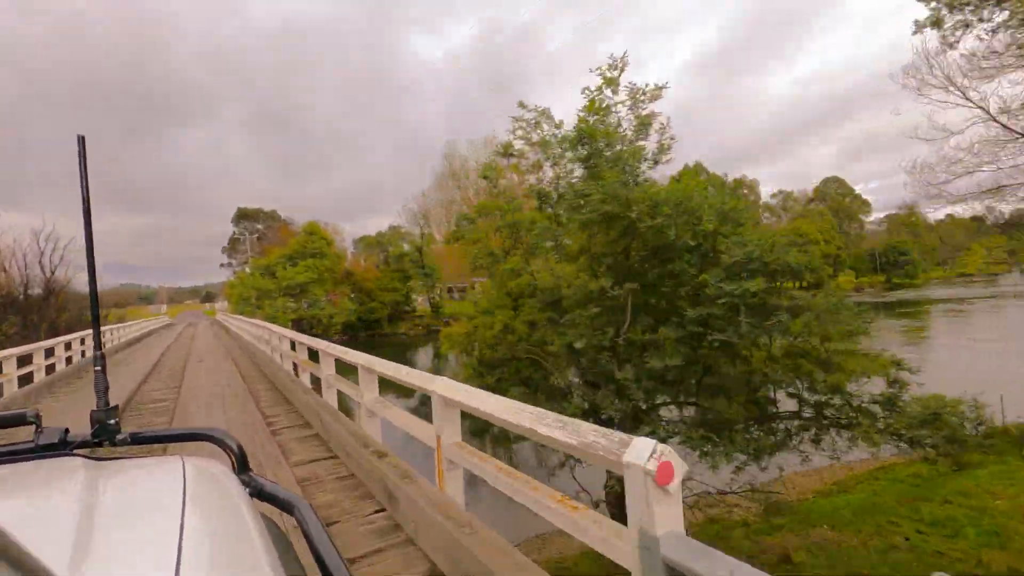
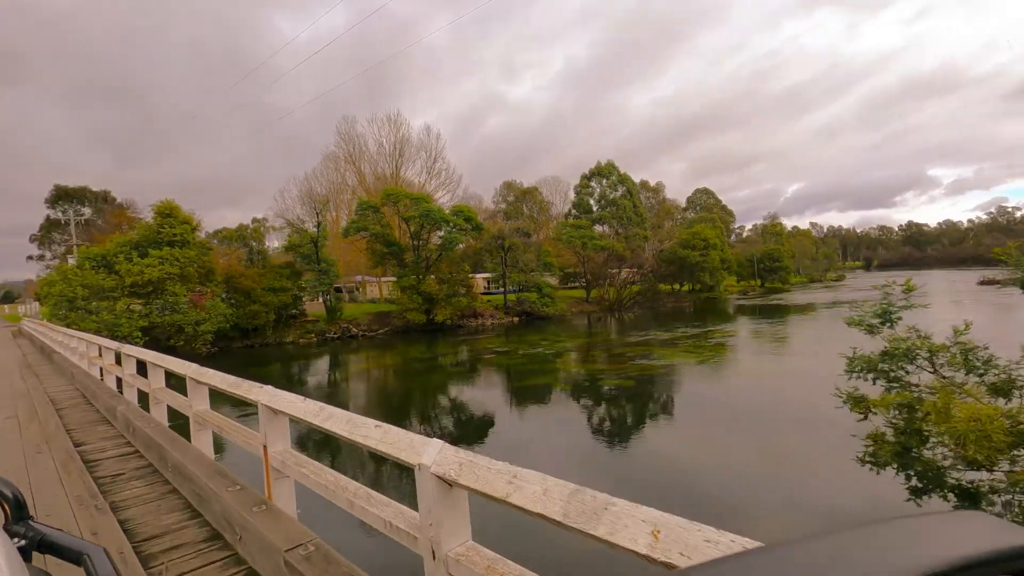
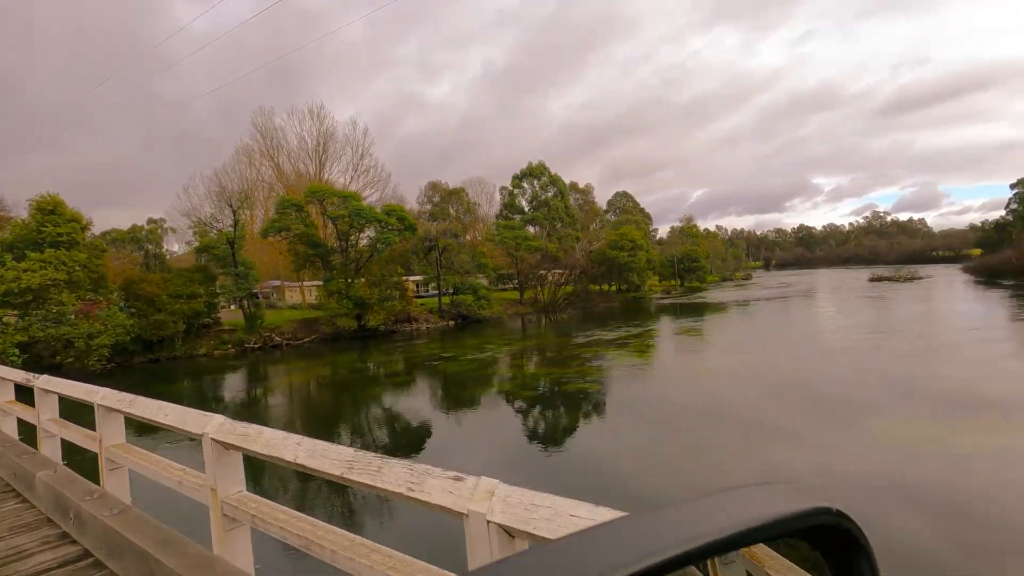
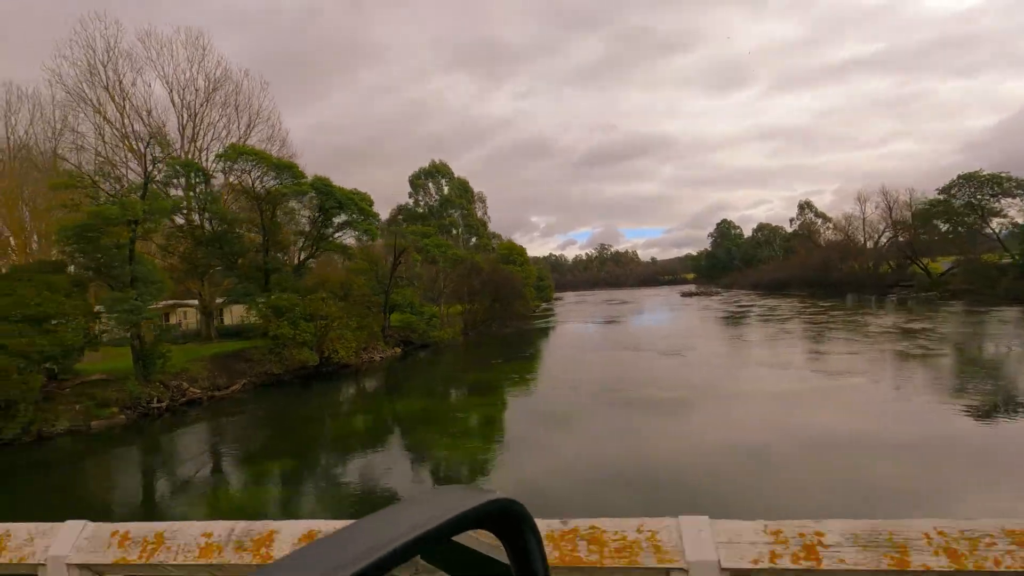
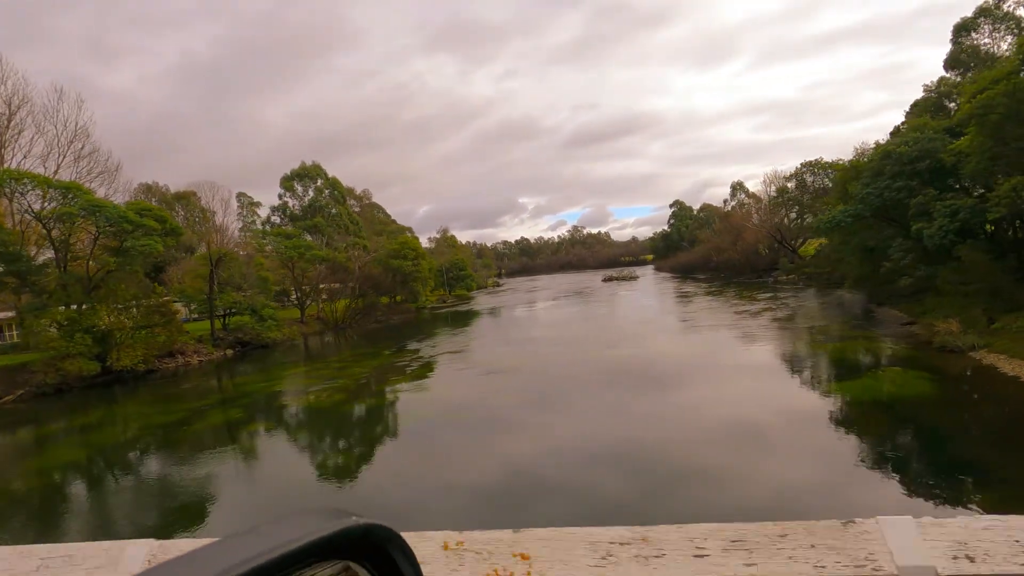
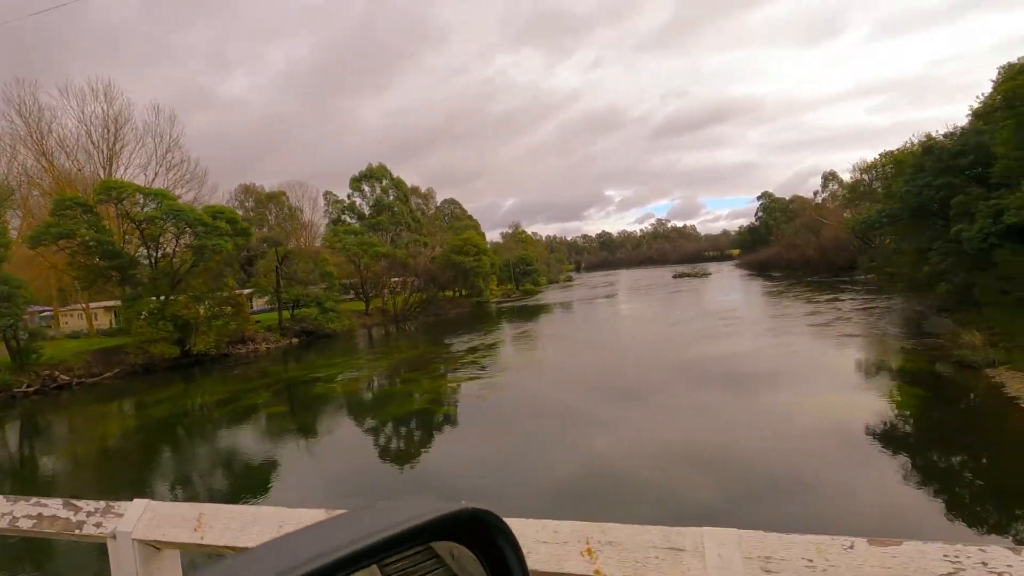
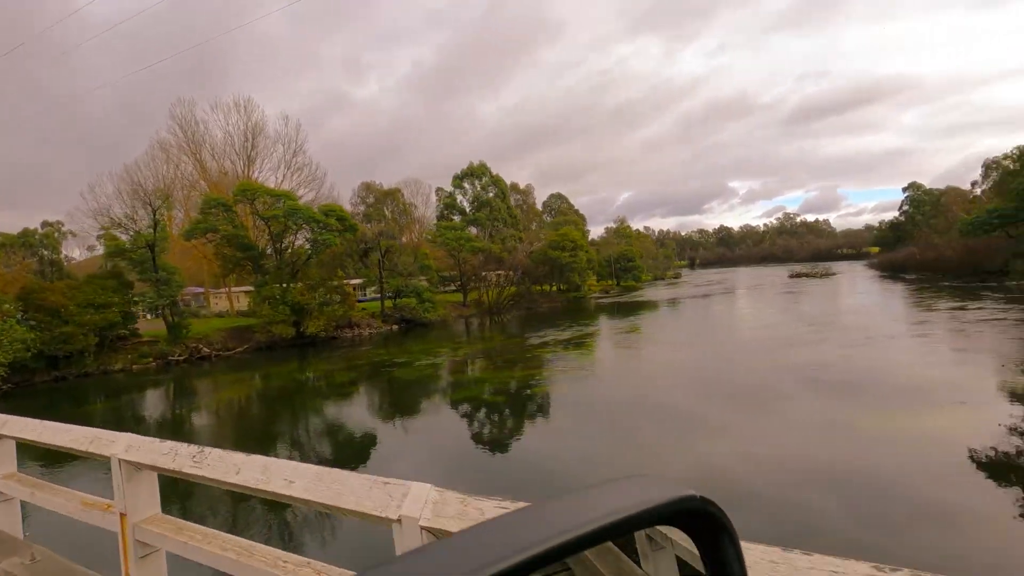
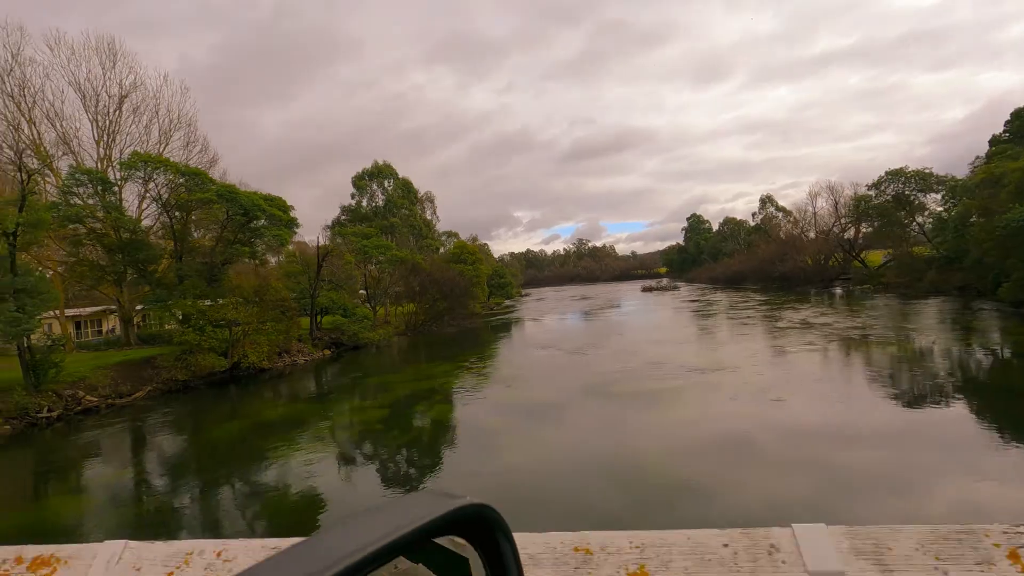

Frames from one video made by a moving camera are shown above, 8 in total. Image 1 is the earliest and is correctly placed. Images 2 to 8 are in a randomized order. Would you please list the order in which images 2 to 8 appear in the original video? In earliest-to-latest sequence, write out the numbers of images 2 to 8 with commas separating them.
2, 3, 7, 6, 5, 8, 4
